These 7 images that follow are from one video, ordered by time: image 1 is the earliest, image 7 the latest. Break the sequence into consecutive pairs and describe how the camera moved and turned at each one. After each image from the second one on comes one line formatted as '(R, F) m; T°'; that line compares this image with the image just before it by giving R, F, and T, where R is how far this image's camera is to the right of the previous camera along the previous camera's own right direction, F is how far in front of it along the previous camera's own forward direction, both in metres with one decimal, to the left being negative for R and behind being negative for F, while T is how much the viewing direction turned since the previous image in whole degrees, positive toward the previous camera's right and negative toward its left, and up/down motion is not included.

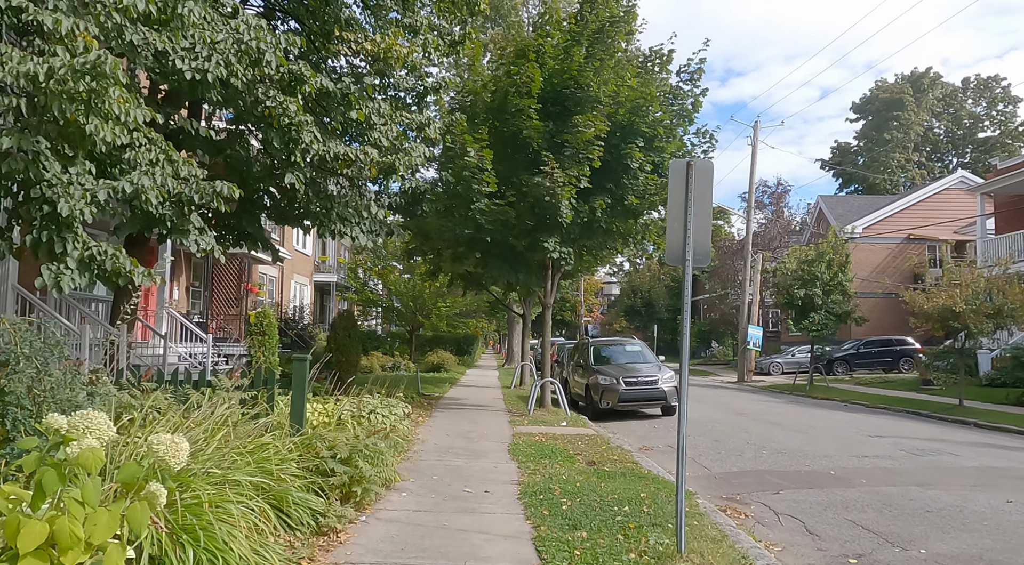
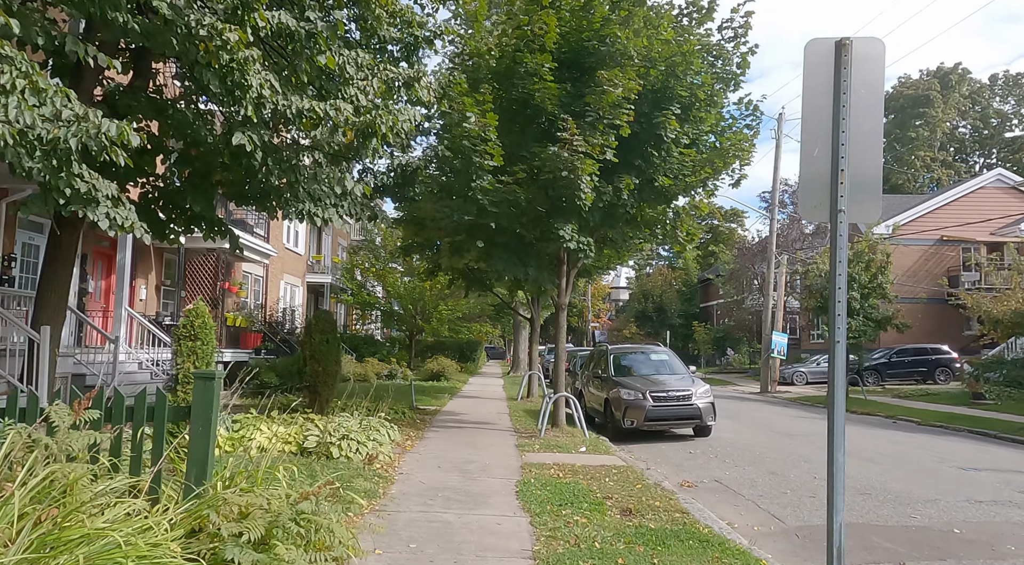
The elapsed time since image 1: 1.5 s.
(0.0, +2.3) m; 0°
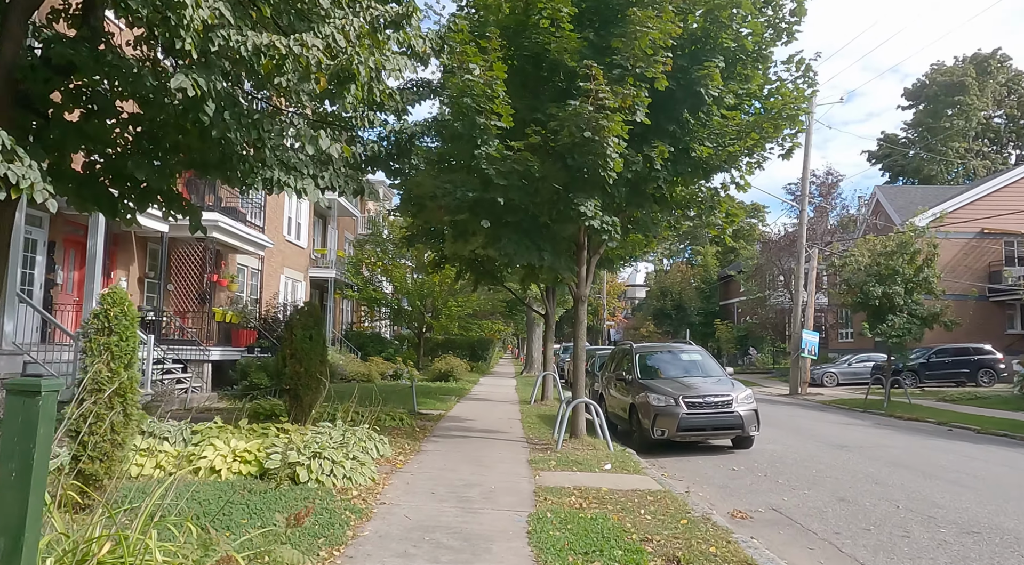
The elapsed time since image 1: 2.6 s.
(0.0, +1.7) m; -1°
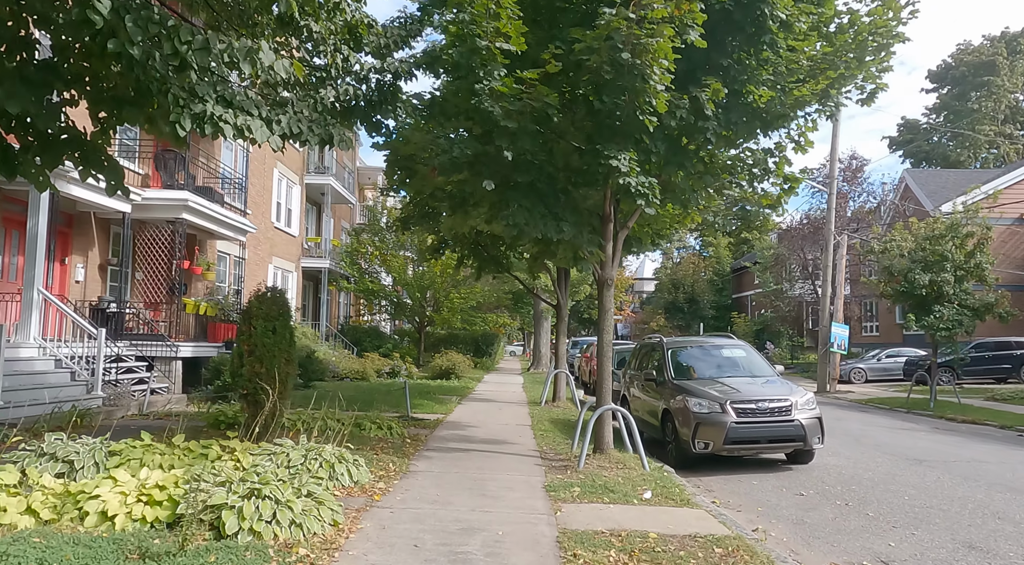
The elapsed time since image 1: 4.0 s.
(-0.1, +2.0) m; 0°
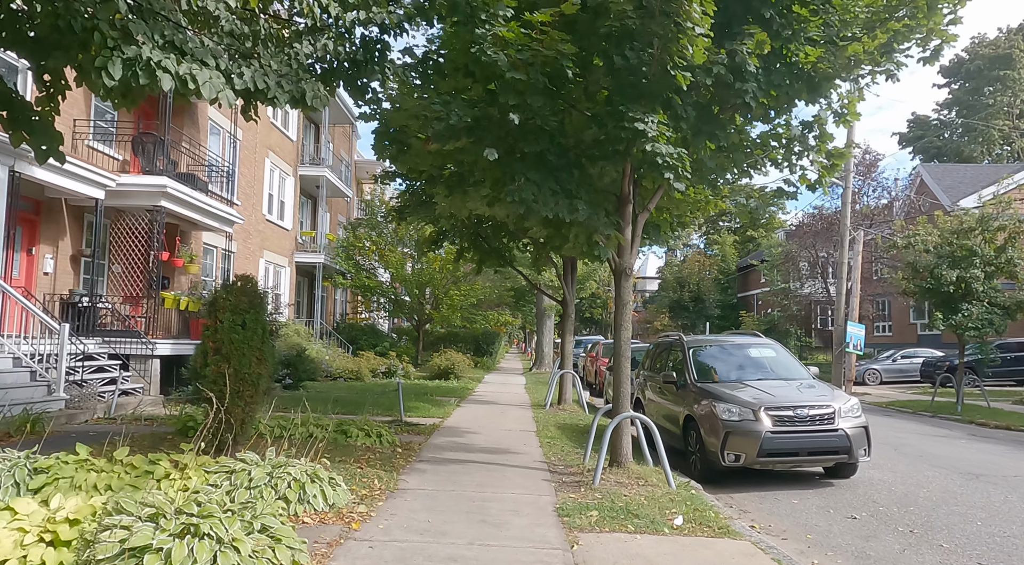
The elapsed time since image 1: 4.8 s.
(0.0, +1.1) m; 0°
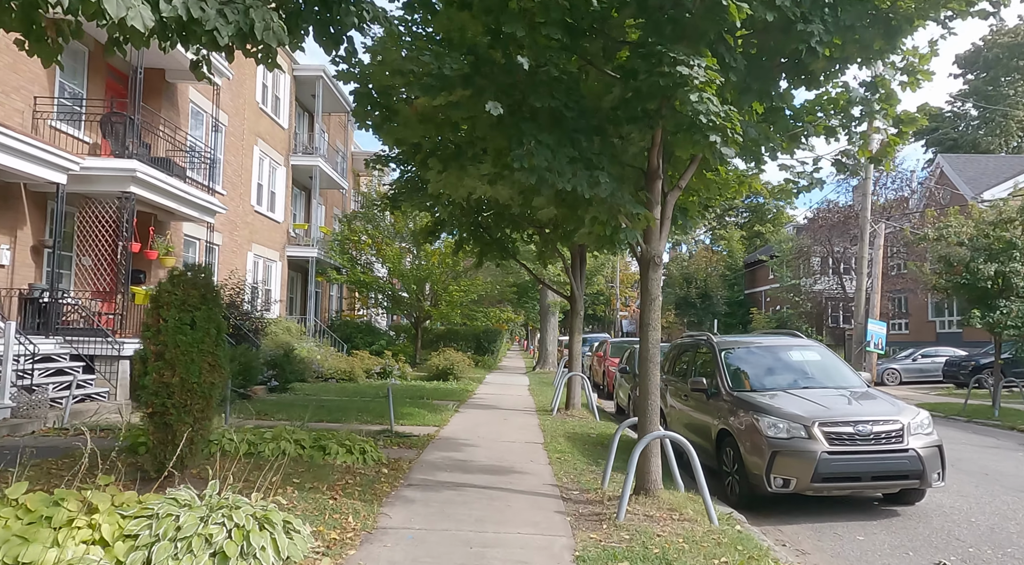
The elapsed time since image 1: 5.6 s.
(0.0, +1.3) m; 0°
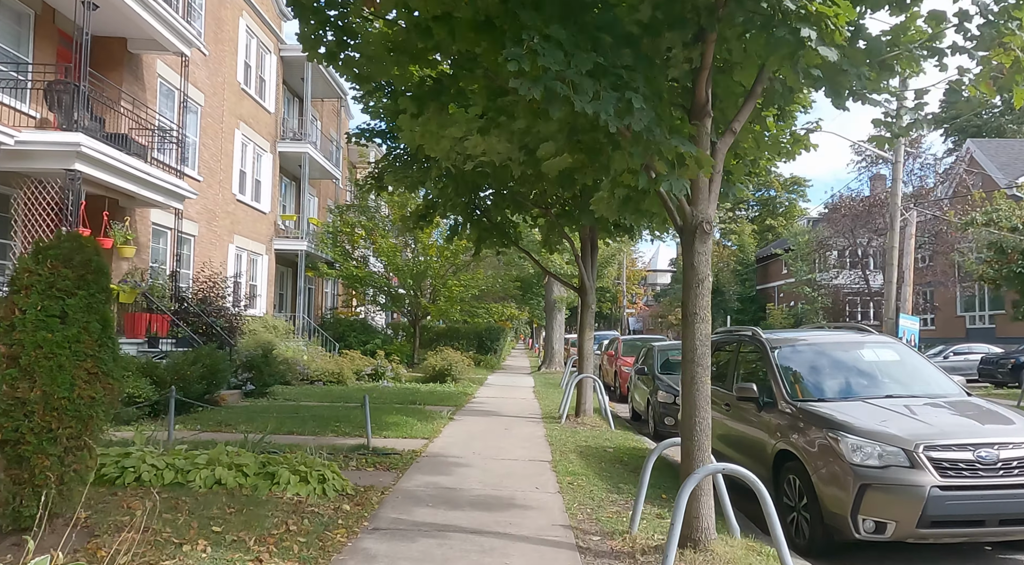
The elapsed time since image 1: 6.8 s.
(0.0, +1.8) m; 0°
